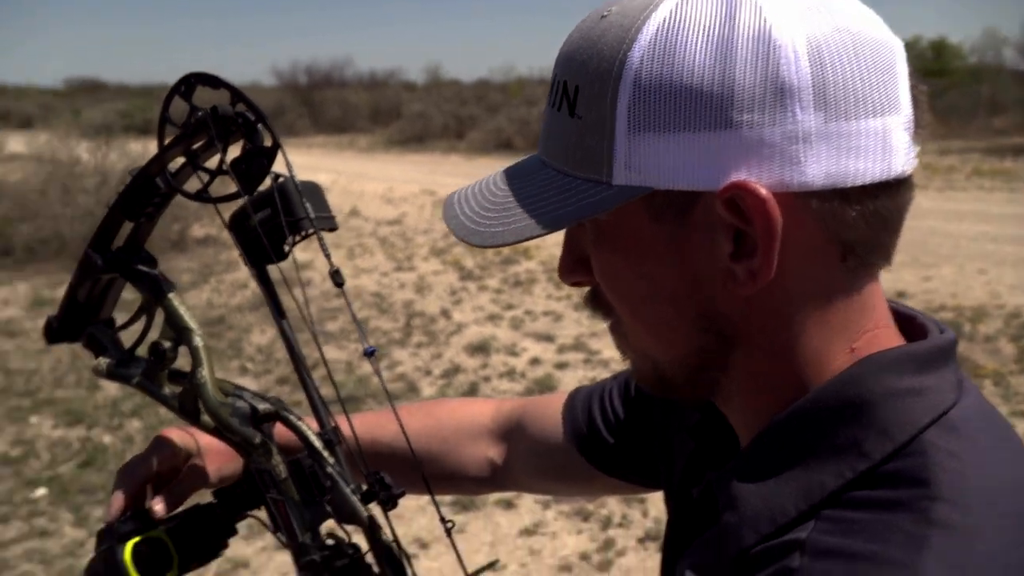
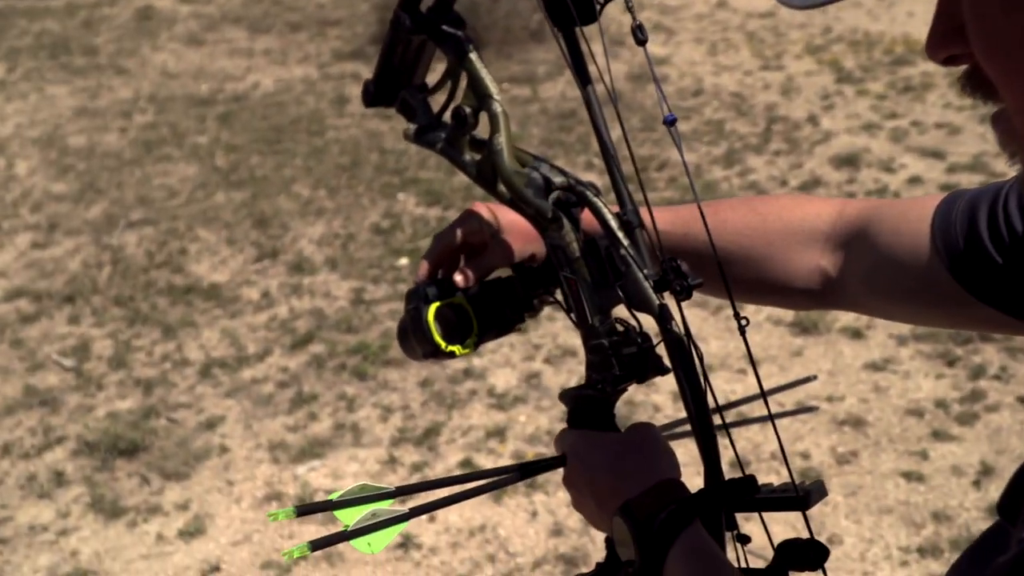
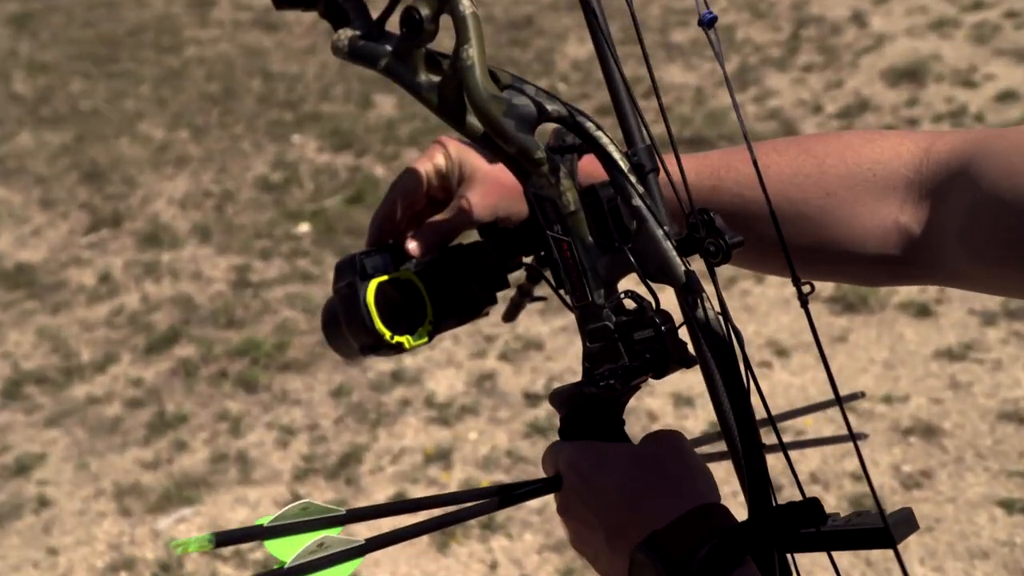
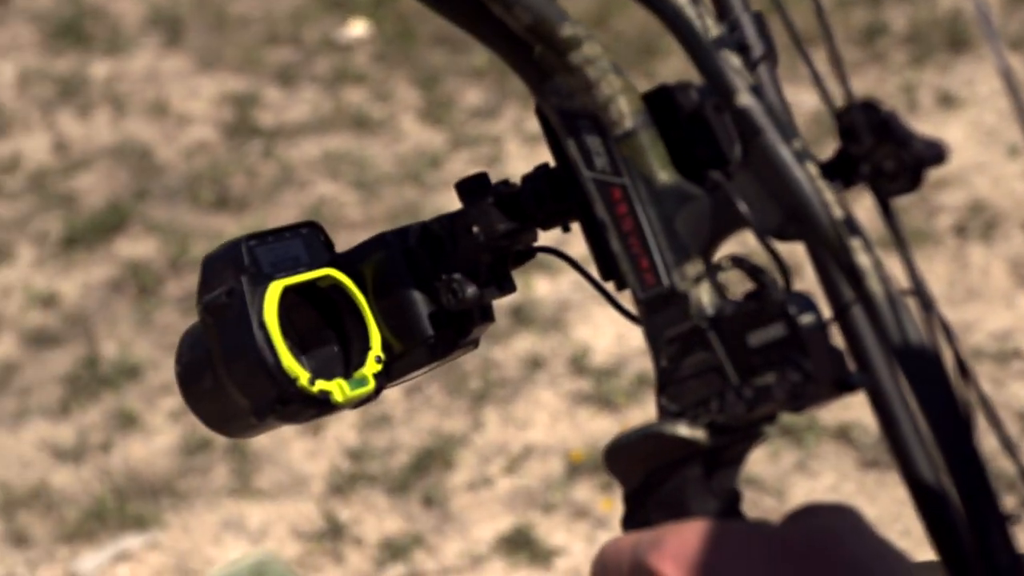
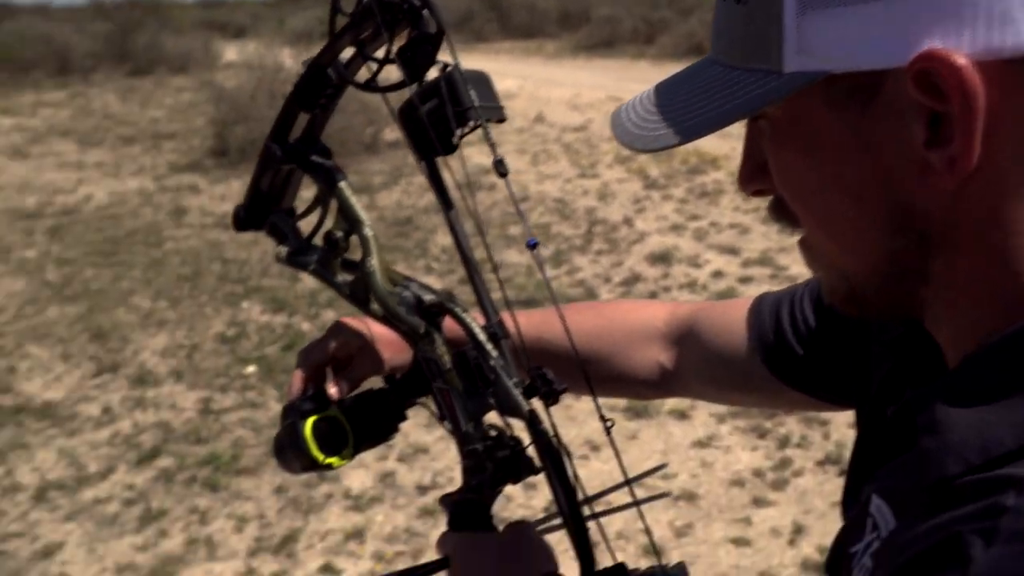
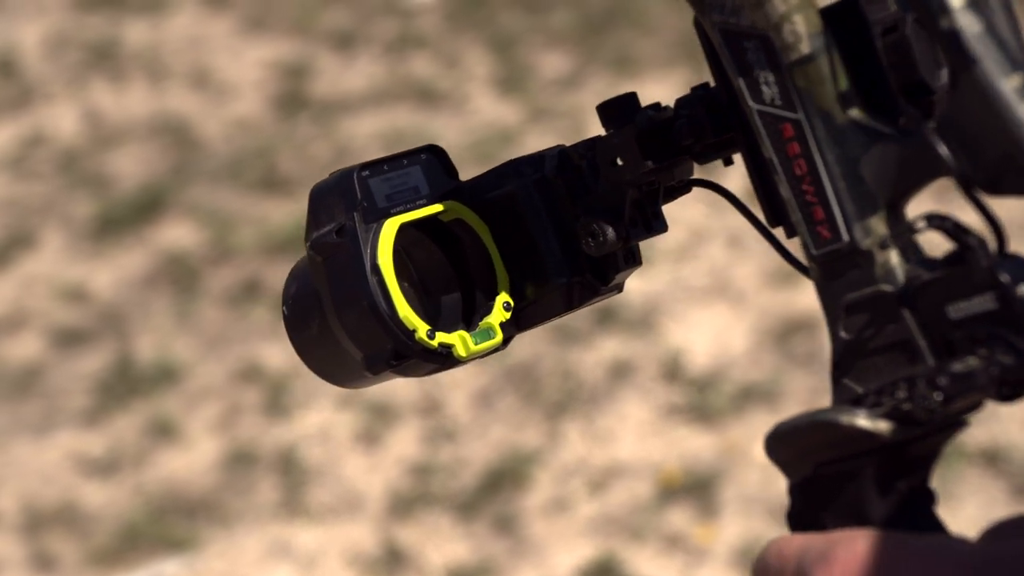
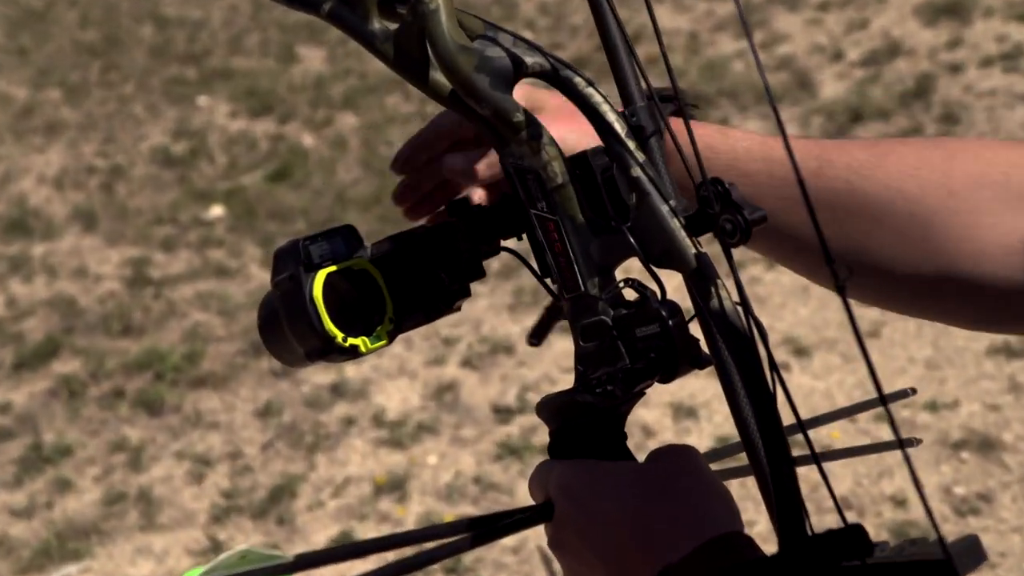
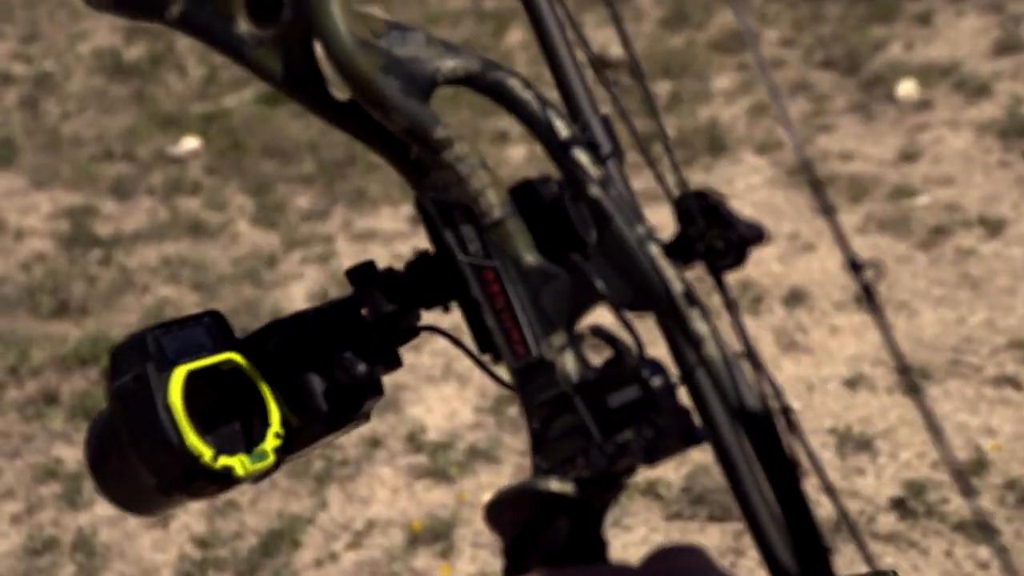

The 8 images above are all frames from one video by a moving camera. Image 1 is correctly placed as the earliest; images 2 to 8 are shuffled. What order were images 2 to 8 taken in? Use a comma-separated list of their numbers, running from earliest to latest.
5, 2, 3, 7, 8, 4, 6
